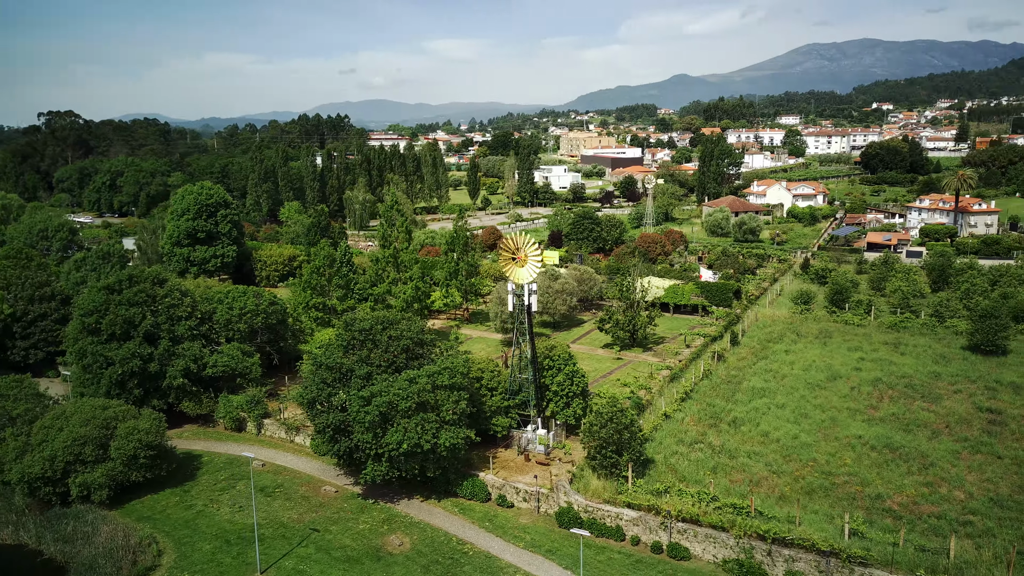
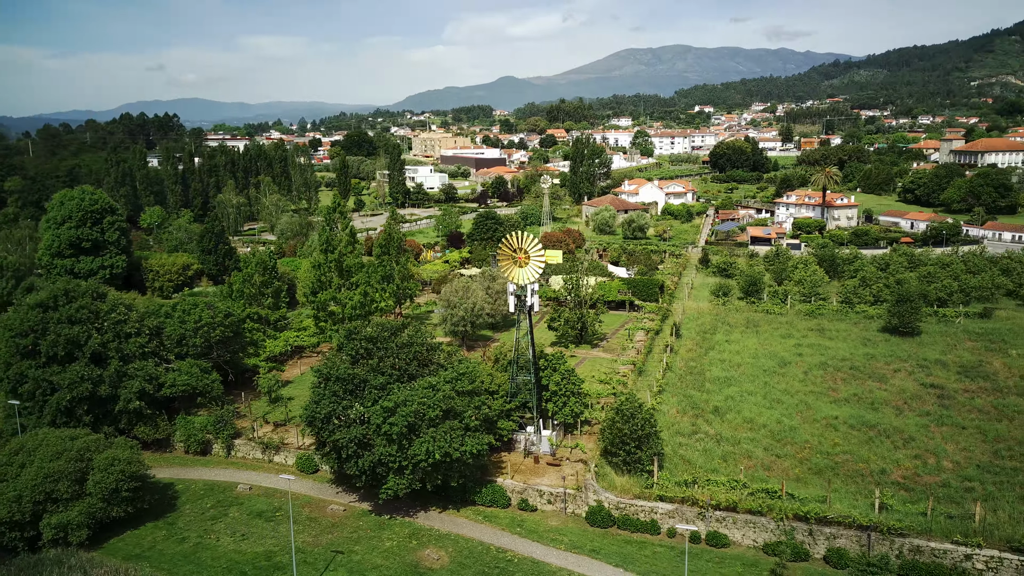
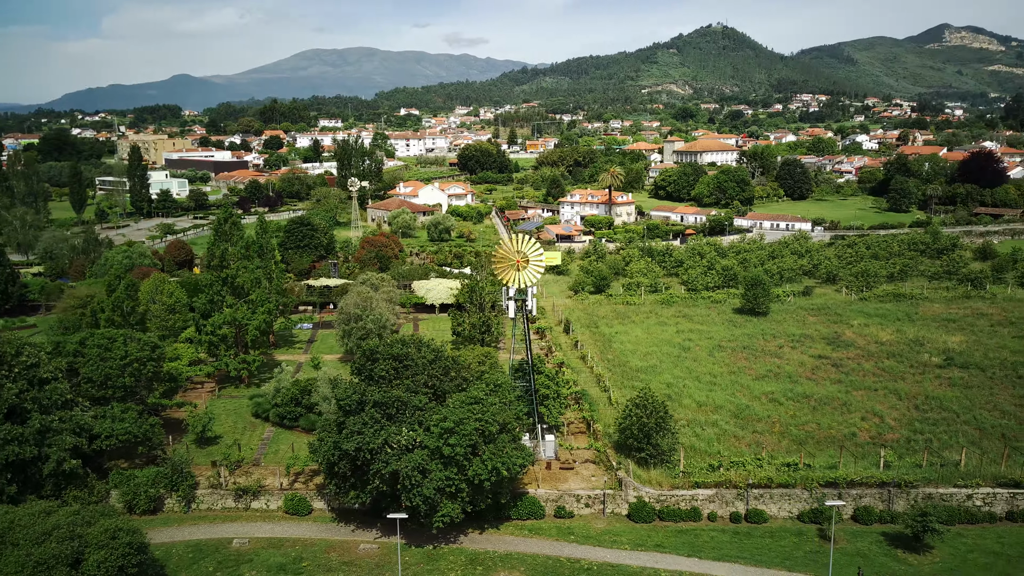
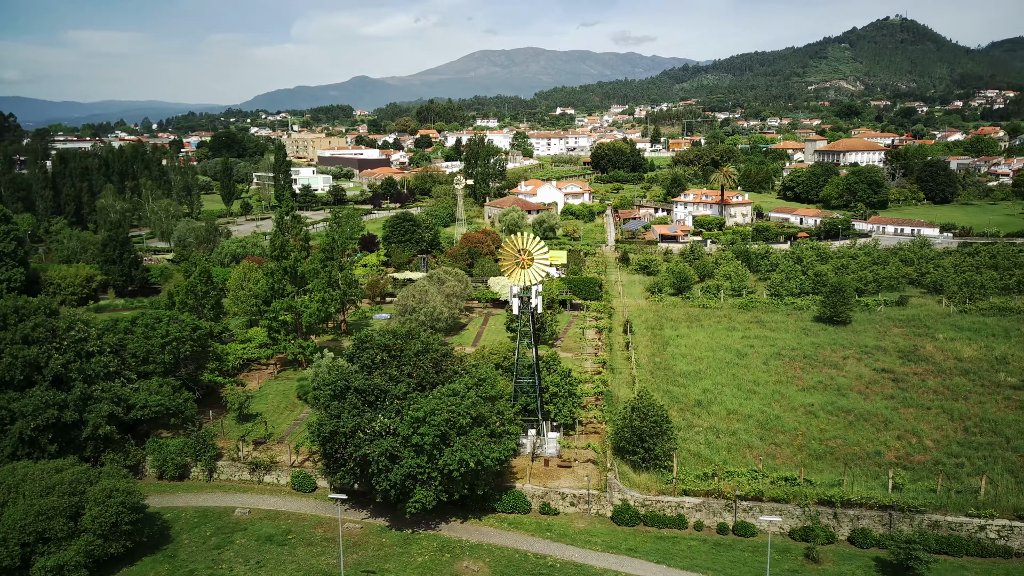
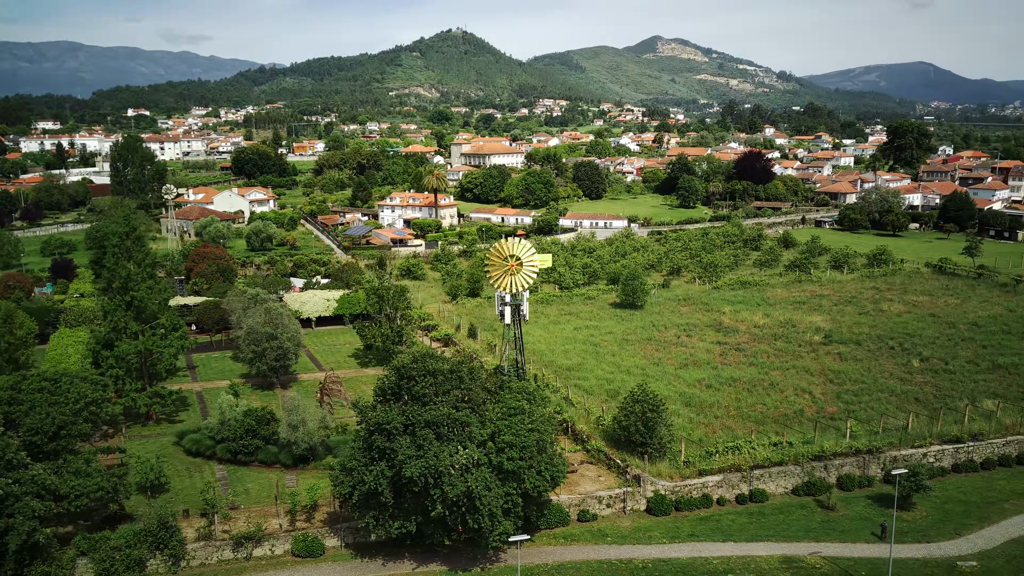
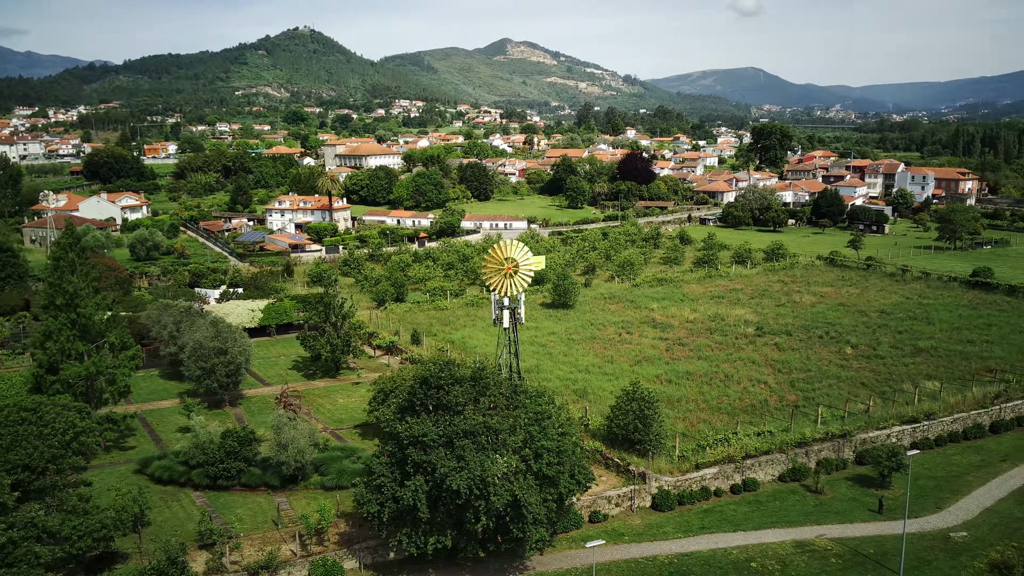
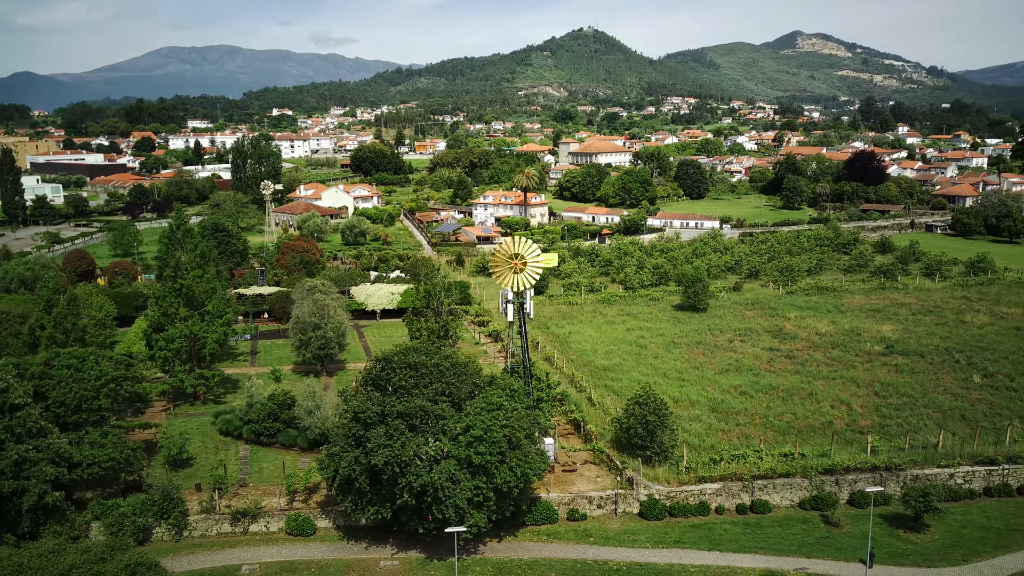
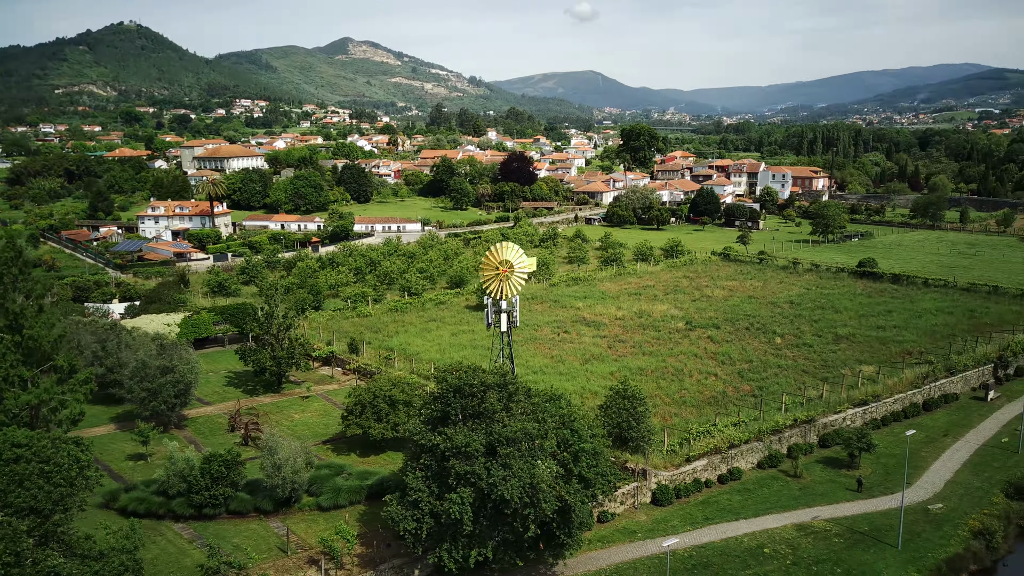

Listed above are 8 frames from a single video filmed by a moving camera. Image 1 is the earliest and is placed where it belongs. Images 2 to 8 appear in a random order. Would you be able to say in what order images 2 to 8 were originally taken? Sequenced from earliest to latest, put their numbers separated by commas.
2, 4, 3, 7, 5, 6, 8
